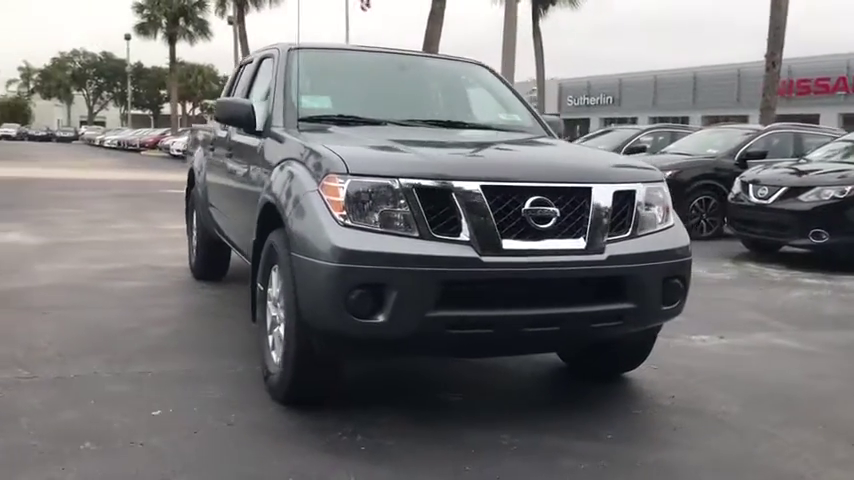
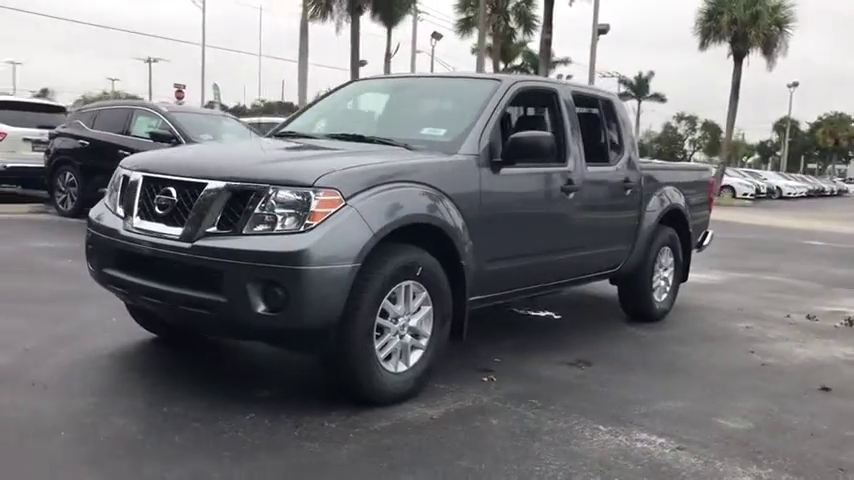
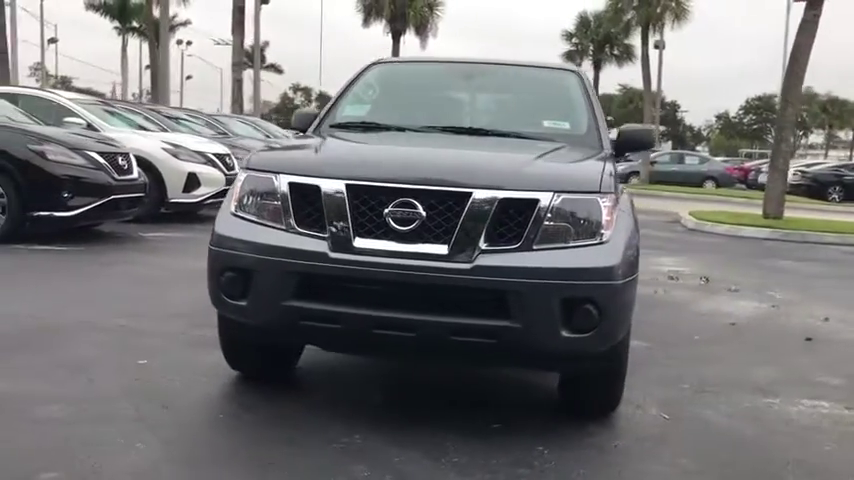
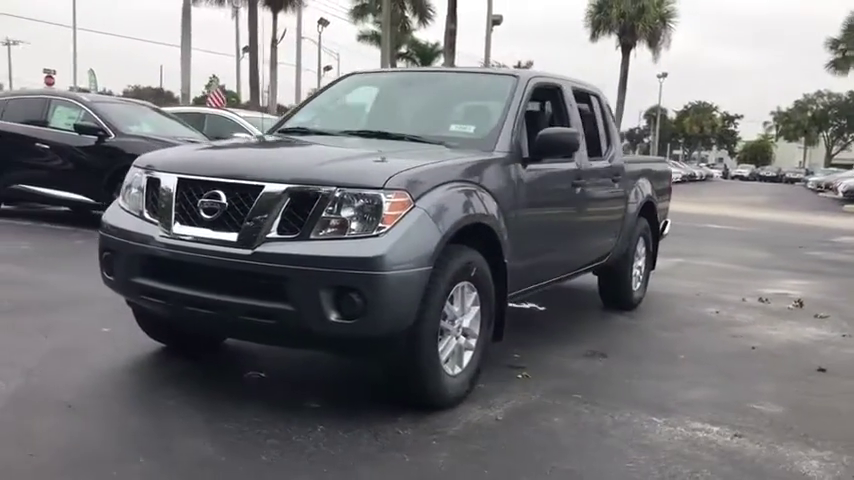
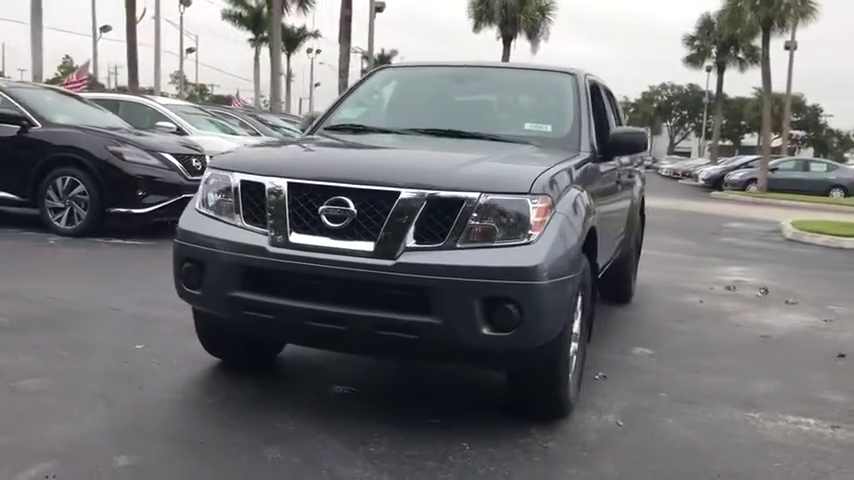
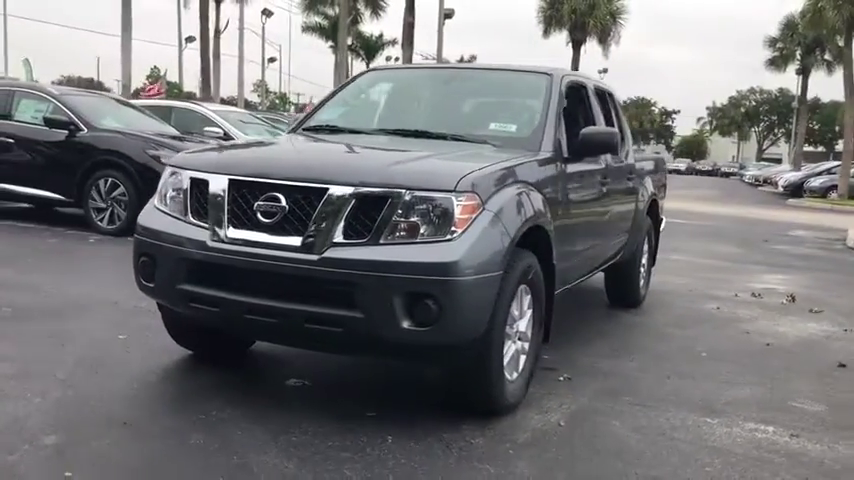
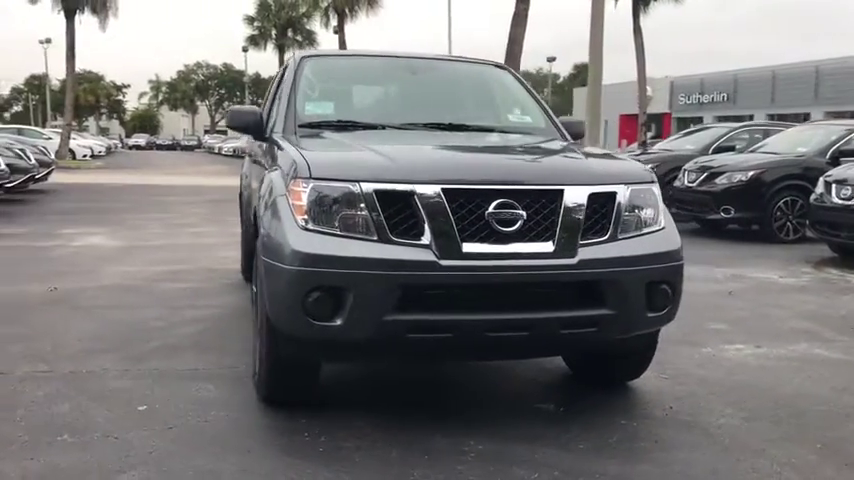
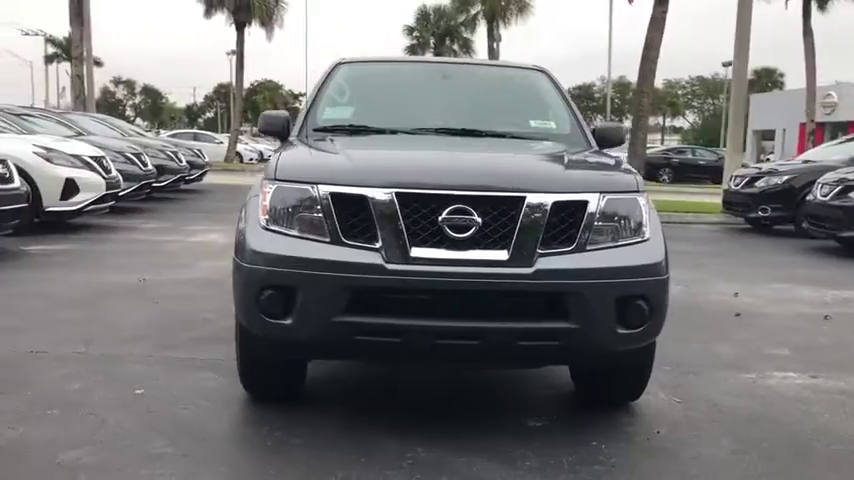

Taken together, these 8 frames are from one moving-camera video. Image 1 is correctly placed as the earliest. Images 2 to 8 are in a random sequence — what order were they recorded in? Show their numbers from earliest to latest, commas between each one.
7, 8, 3, 5, 6, 4, 2
